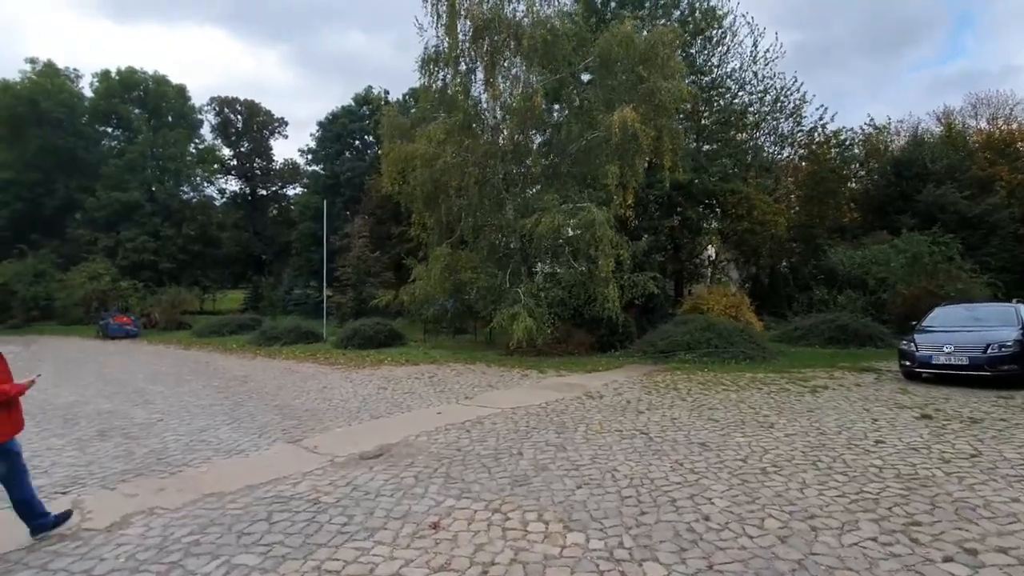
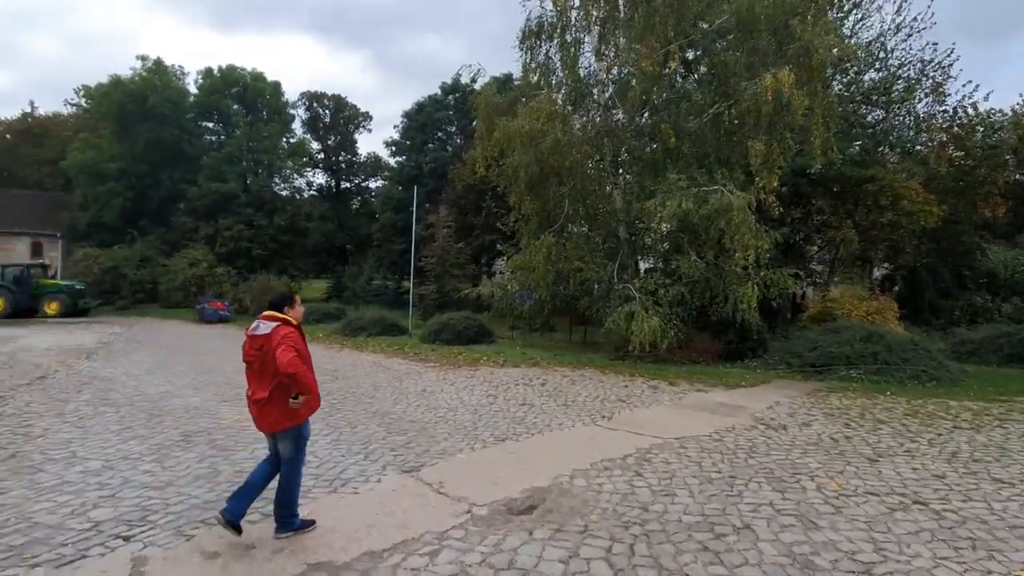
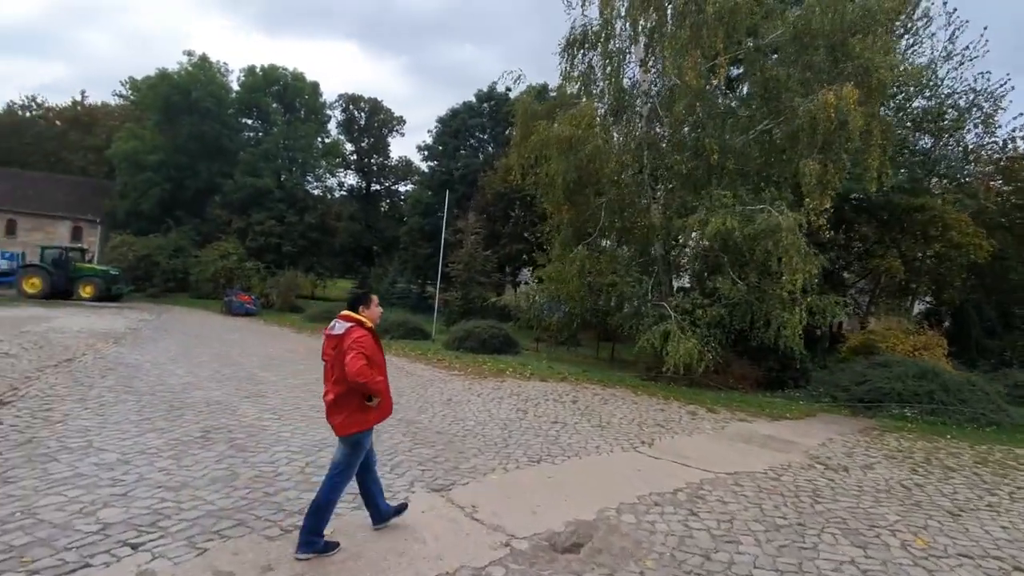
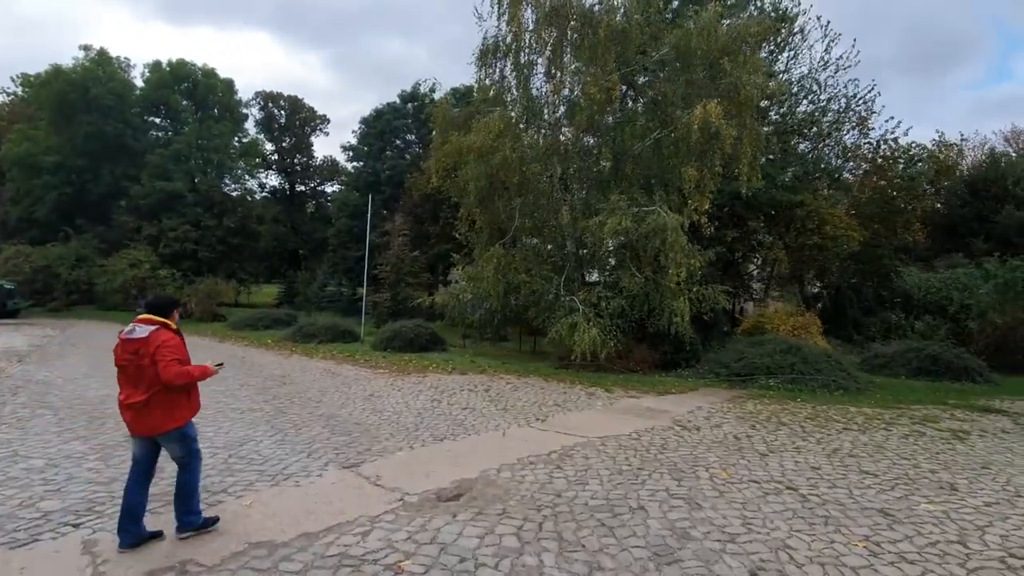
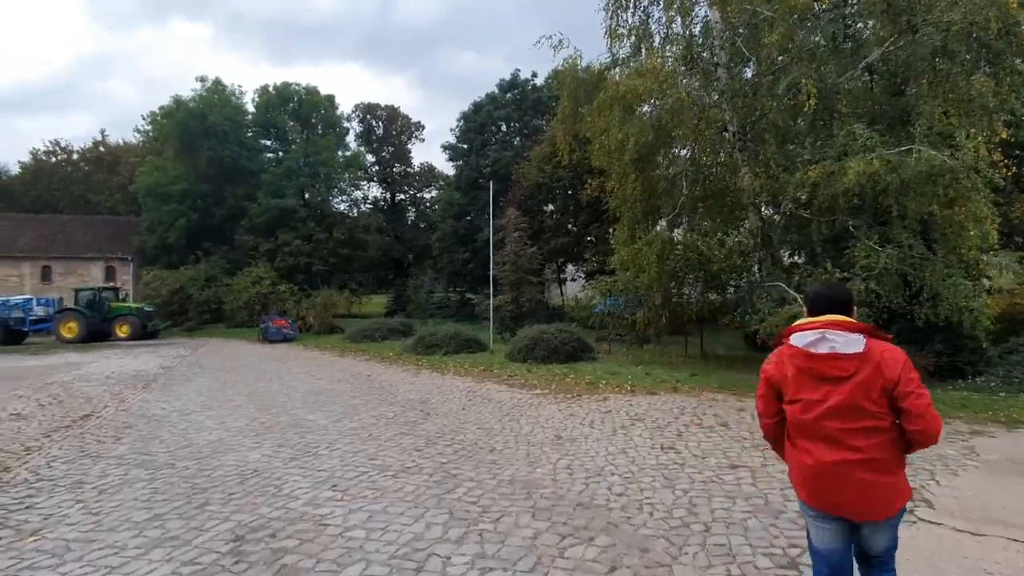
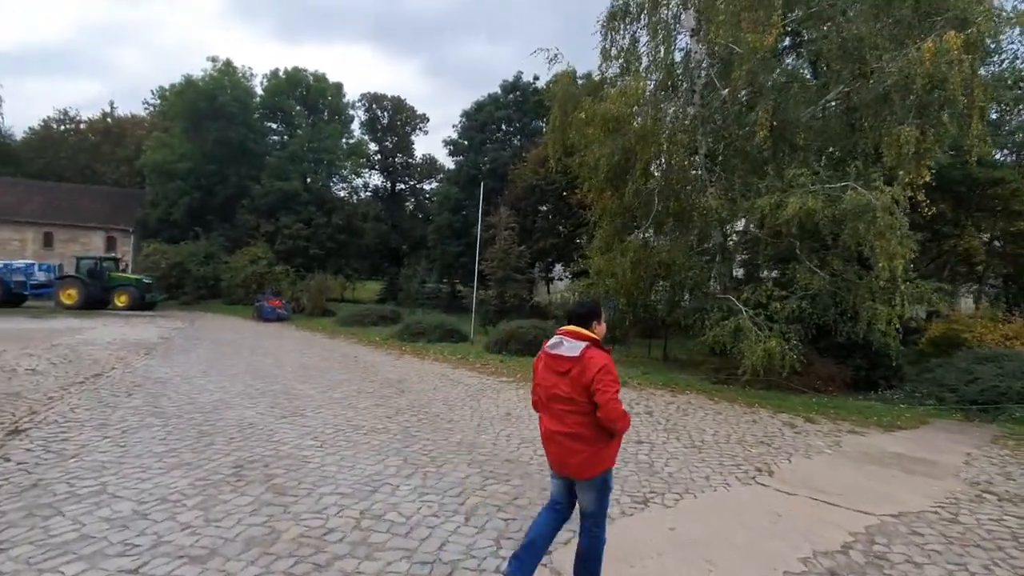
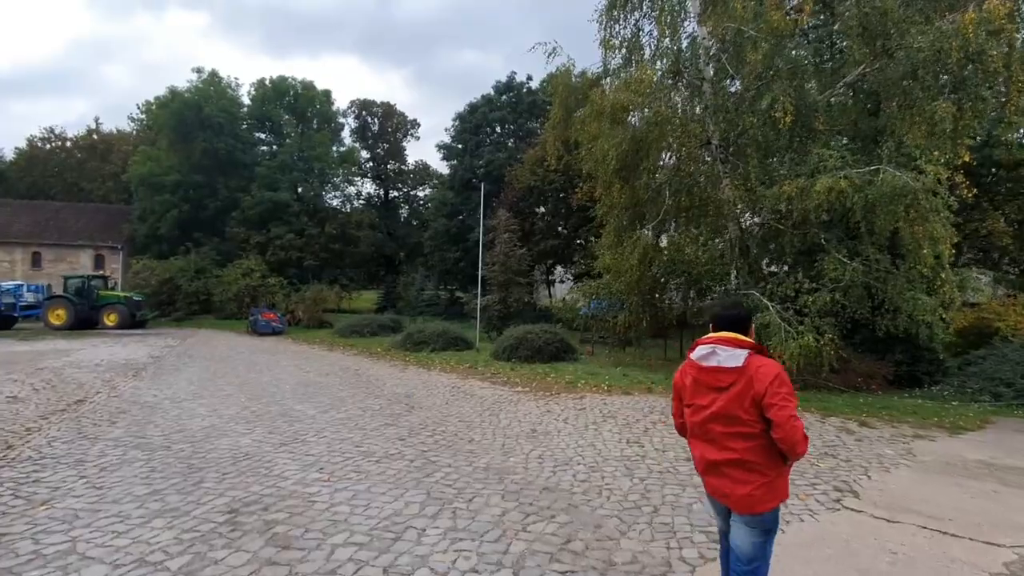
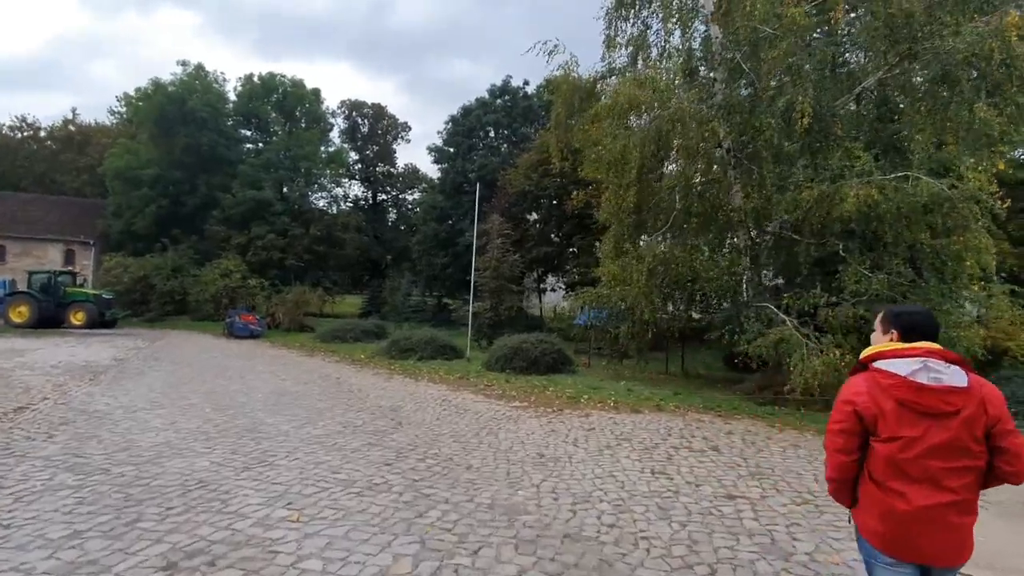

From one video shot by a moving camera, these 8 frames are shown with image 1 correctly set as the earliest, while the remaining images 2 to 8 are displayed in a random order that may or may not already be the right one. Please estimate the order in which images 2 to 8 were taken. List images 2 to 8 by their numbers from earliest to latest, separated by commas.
4, 2, 3, 6, 7, 5, 8
